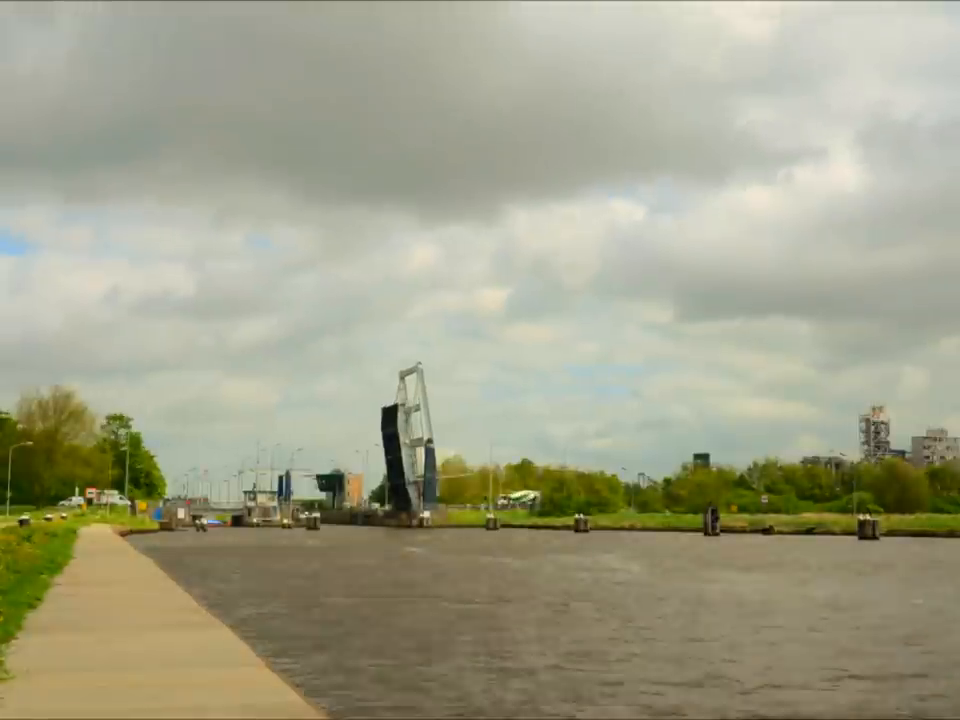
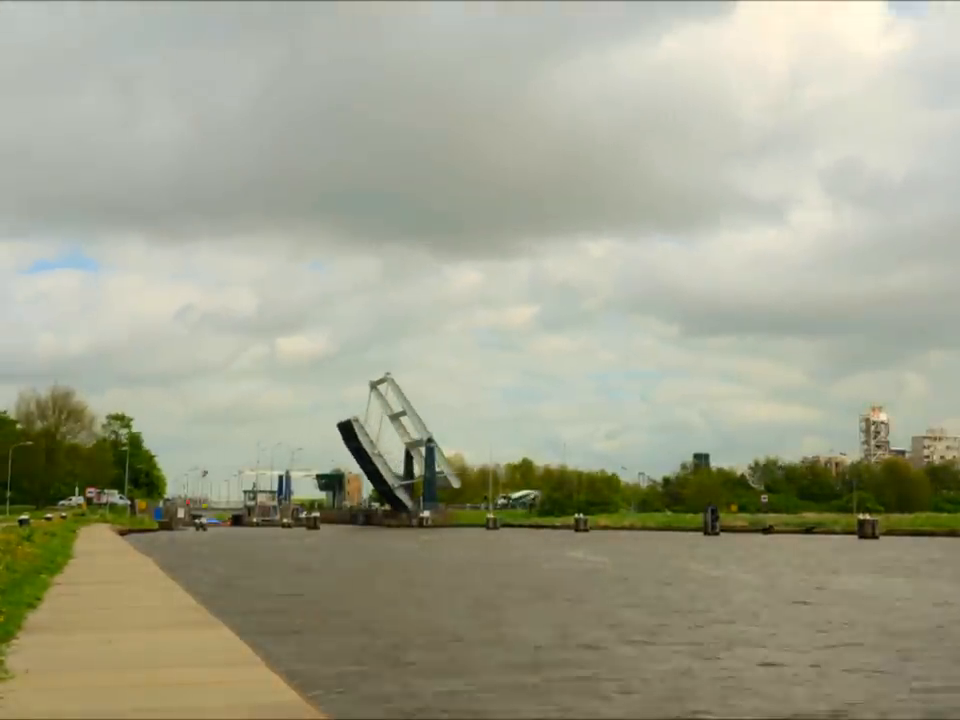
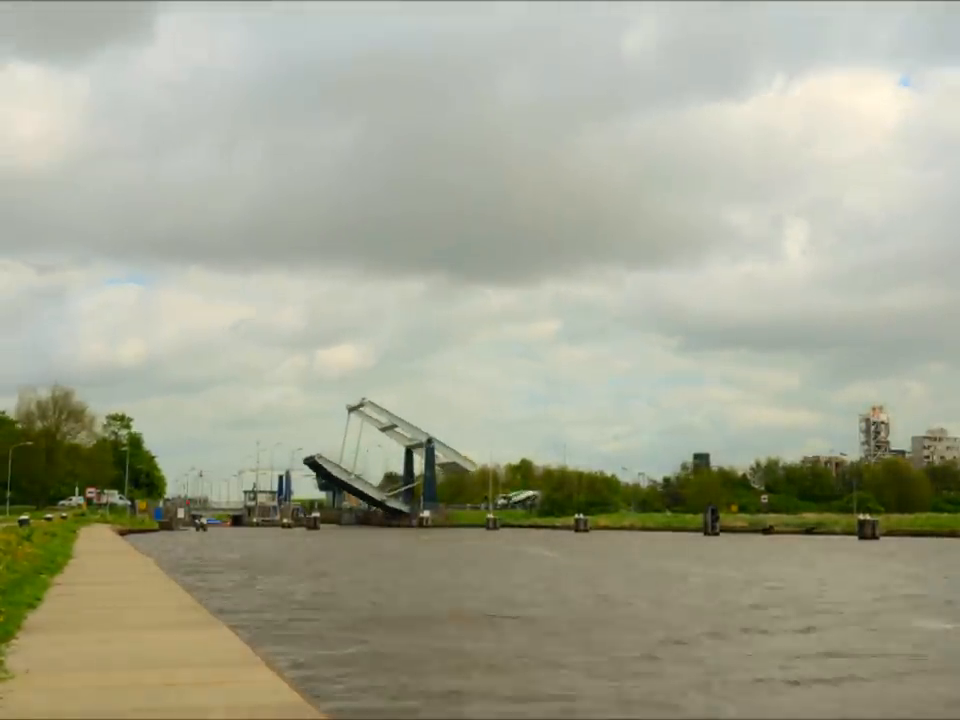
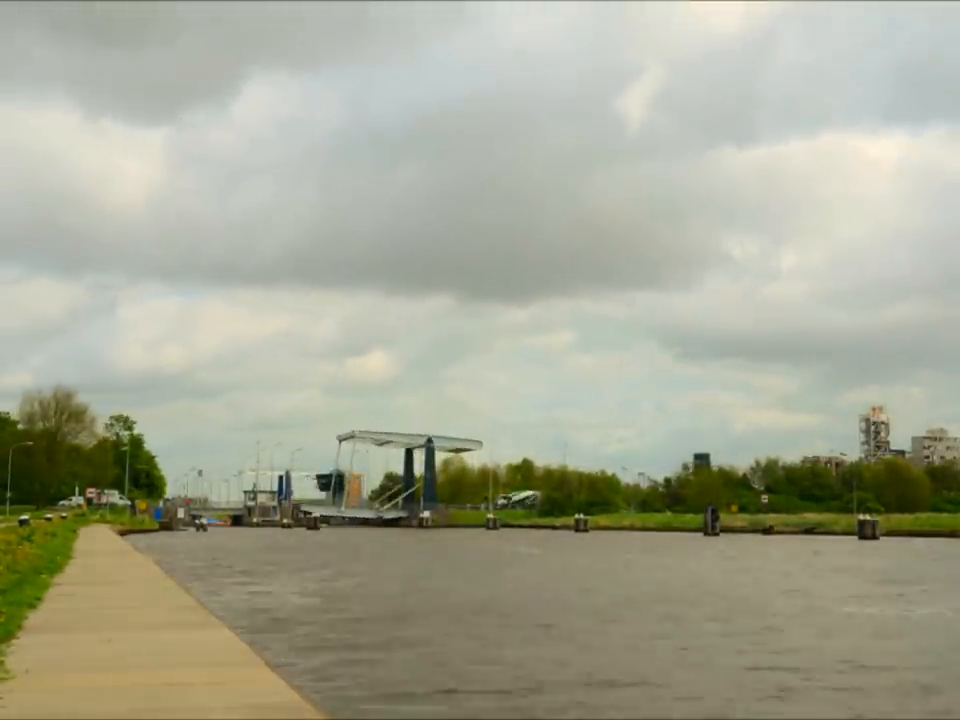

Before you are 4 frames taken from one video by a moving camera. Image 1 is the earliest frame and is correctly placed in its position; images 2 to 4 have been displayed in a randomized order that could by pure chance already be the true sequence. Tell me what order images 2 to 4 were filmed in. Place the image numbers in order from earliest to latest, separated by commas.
2, 3, 4
